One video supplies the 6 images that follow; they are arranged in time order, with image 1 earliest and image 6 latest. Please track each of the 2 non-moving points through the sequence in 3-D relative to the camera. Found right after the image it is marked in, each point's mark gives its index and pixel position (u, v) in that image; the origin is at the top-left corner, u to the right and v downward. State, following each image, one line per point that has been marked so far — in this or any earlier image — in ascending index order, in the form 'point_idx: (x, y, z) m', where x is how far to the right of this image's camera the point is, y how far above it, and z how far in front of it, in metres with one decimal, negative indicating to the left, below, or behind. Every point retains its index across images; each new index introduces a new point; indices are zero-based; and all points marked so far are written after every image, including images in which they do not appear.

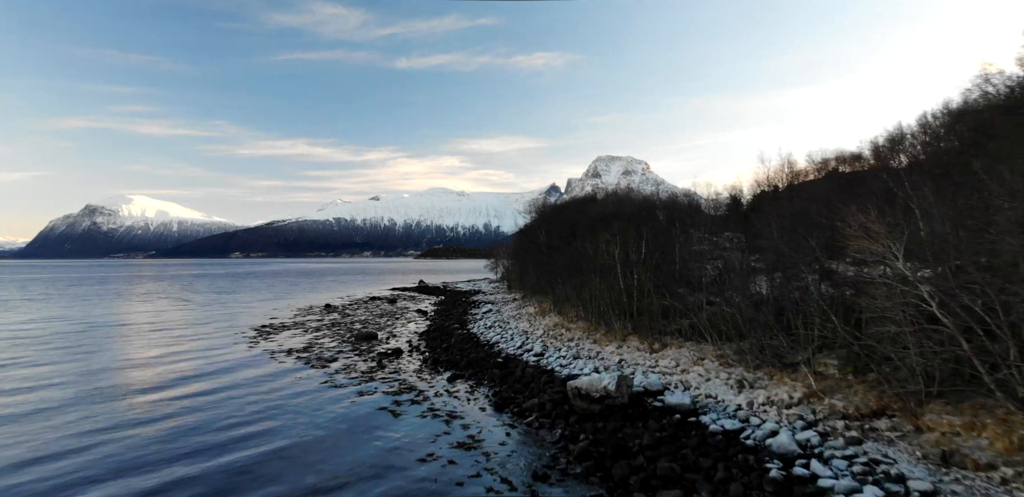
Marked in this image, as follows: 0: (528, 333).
0: (+0.5, -2.5, +13.6) m
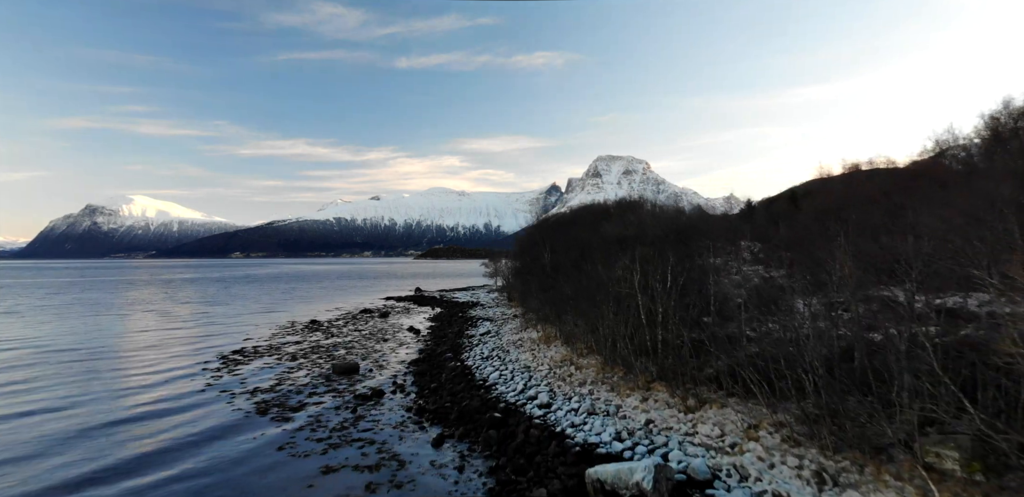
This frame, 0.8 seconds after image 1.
0: (+0.5, -3.0, +11.6) m
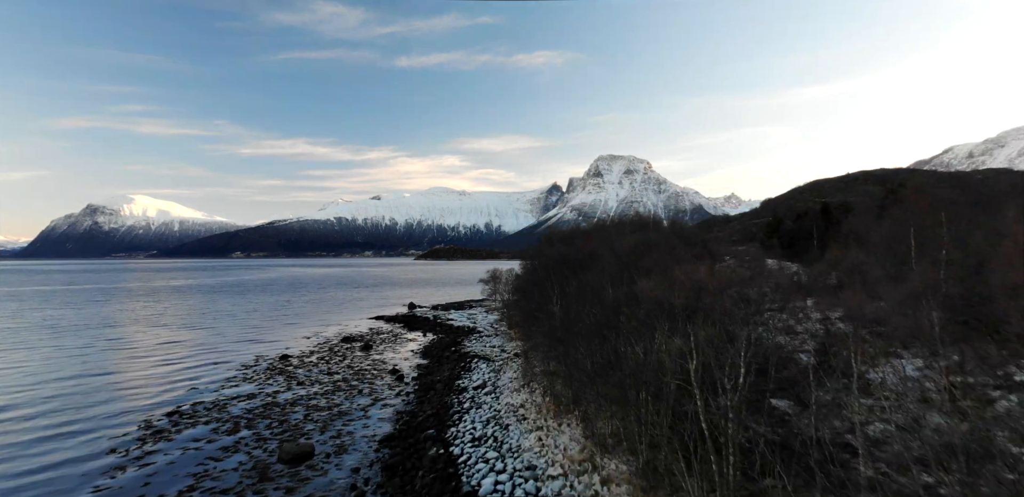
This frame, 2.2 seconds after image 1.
0: (+0.5, -4.1, +8.5) m
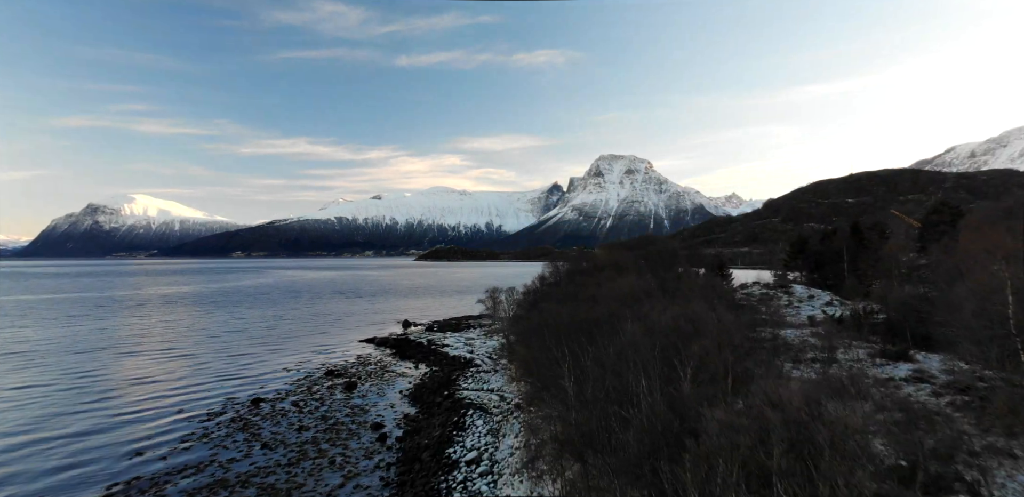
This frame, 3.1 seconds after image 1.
0: (+0.5, -5.3, +6.1) m
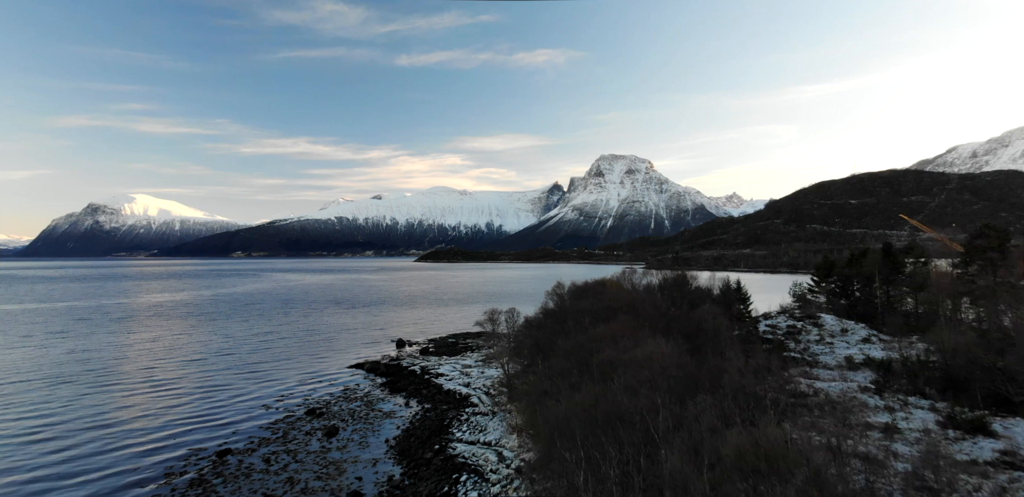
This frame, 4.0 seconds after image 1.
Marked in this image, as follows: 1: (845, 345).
0: (+0.5, -6.5, +4.0) m
1: (+13.0, -3.8, +18.3) m
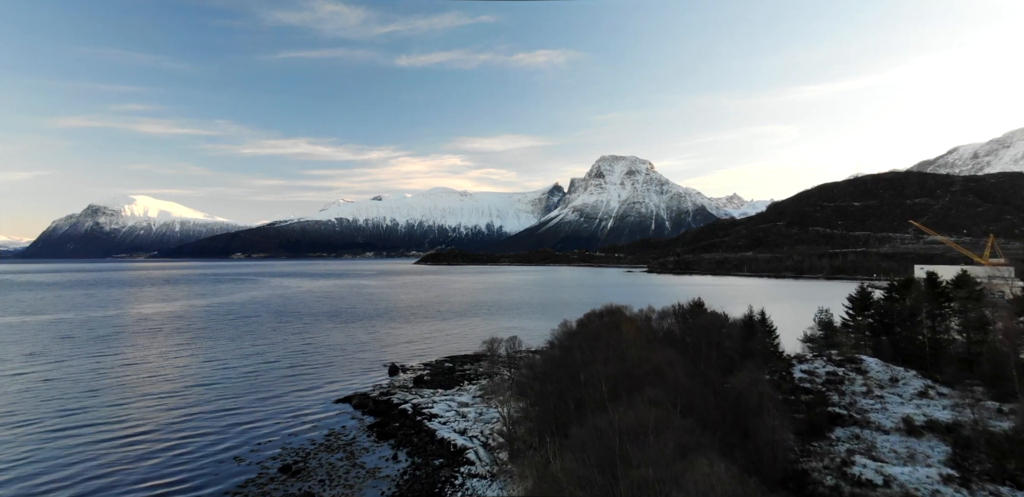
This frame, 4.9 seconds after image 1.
0: (+0.5, -7.8, +1.5) m
1: (+13.1, -5.1, +15.8) m
